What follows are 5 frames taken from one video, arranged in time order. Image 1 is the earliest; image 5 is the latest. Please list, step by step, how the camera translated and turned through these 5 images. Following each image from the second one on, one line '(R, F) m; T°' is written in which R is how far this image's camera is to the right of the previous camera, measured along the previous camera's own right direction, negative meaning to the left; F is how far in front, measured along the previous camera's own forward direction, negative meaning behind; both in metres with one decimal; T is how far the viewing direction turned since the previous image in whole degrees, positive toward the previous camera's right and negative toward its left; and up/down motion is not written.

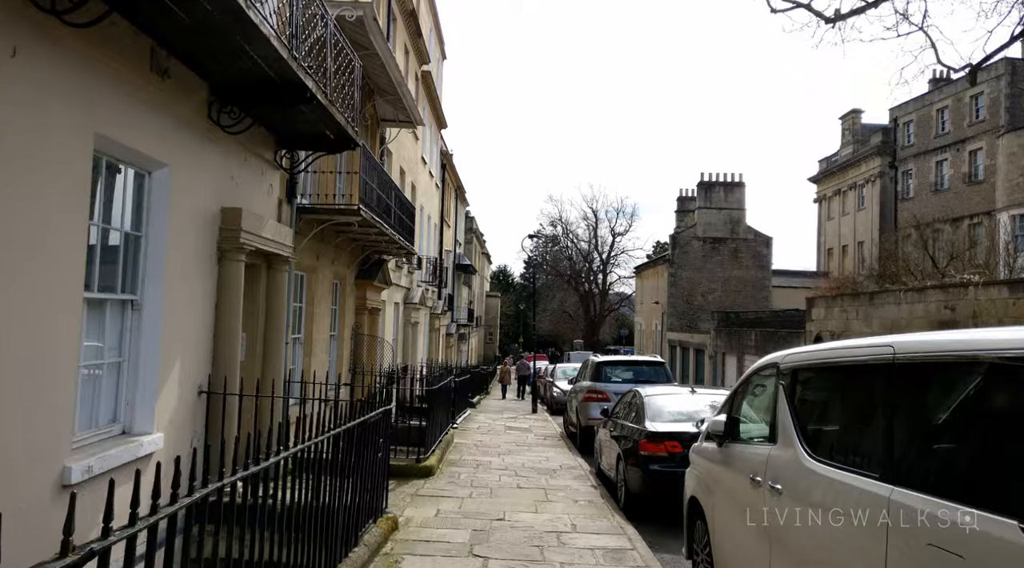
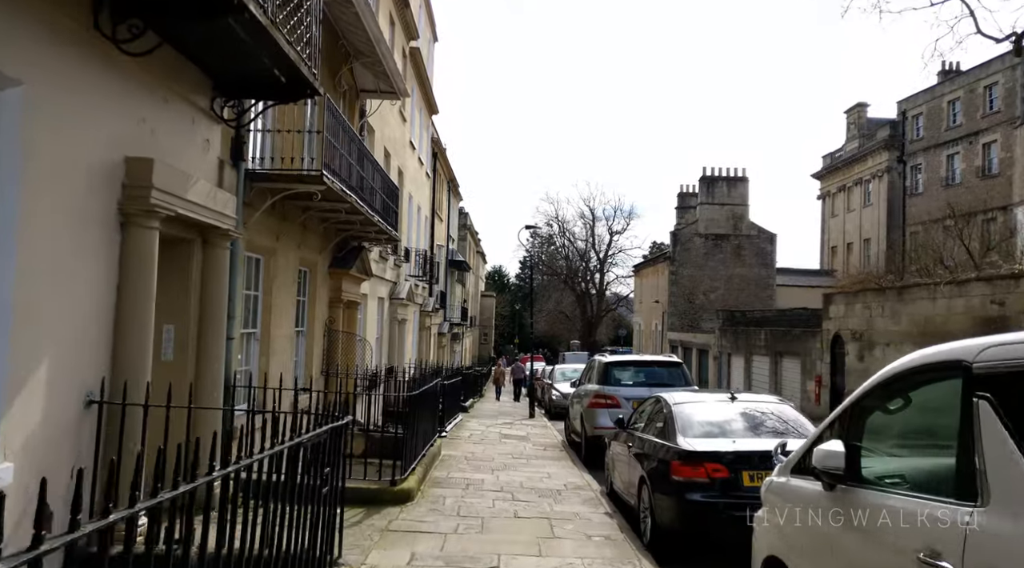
(0.0, +1.8) m; 0°
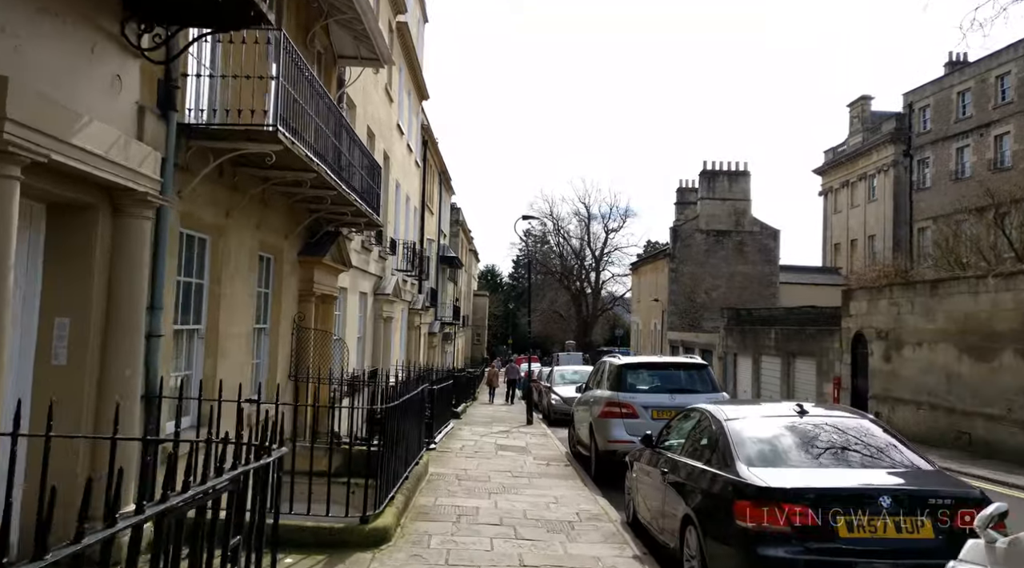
(-0.1, +1.7) m; 0°
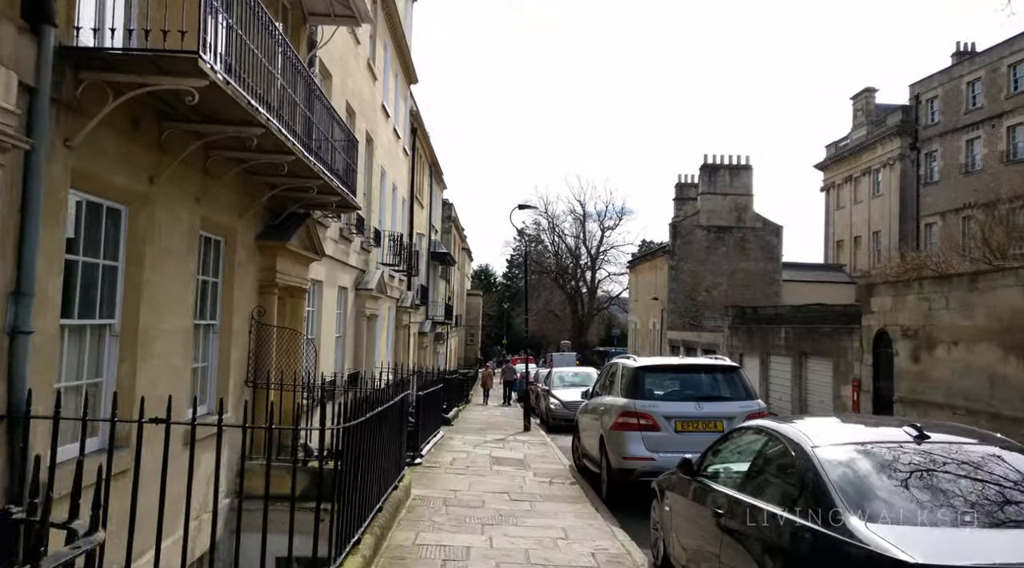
(0.0, +1.6) m; 0°
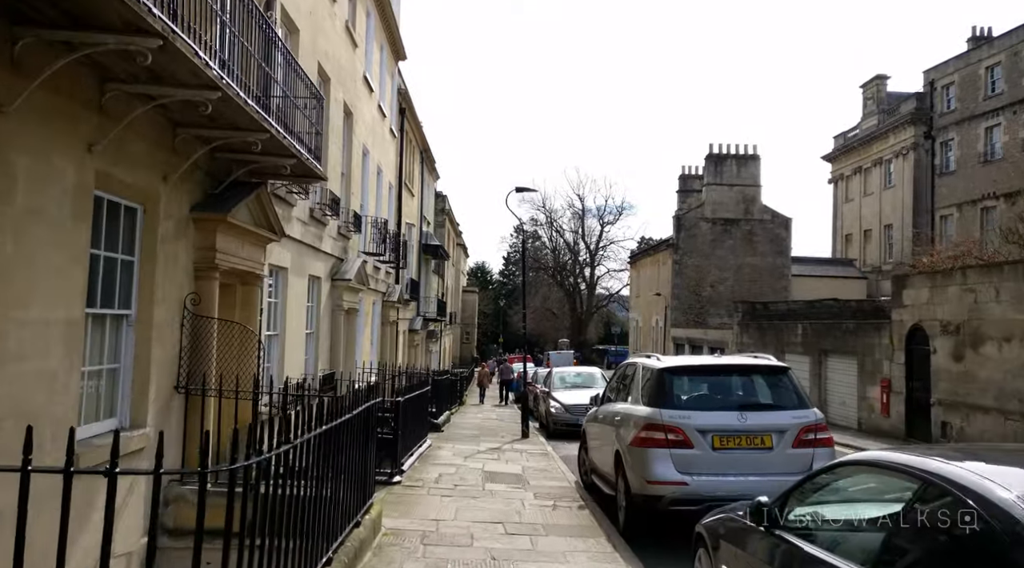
(0.0, +1.8) m; 0°
